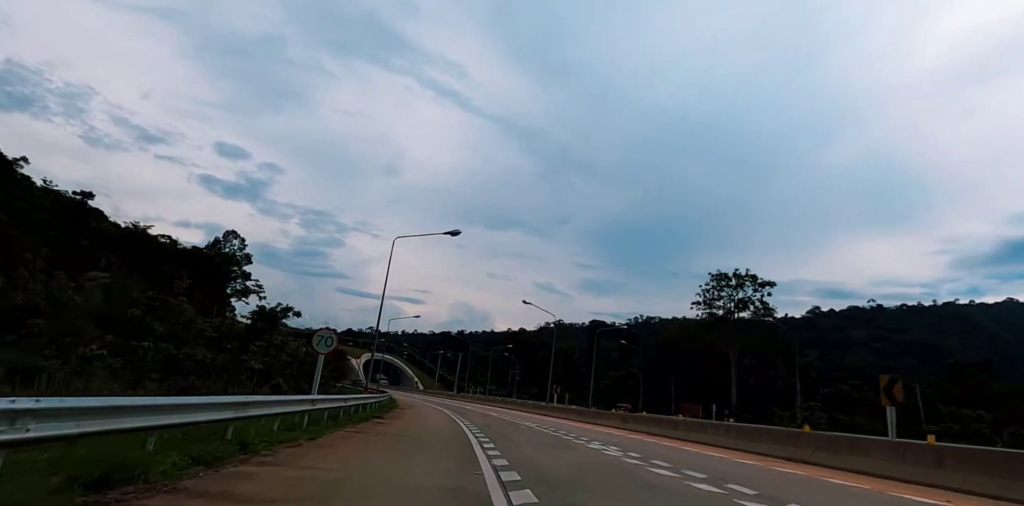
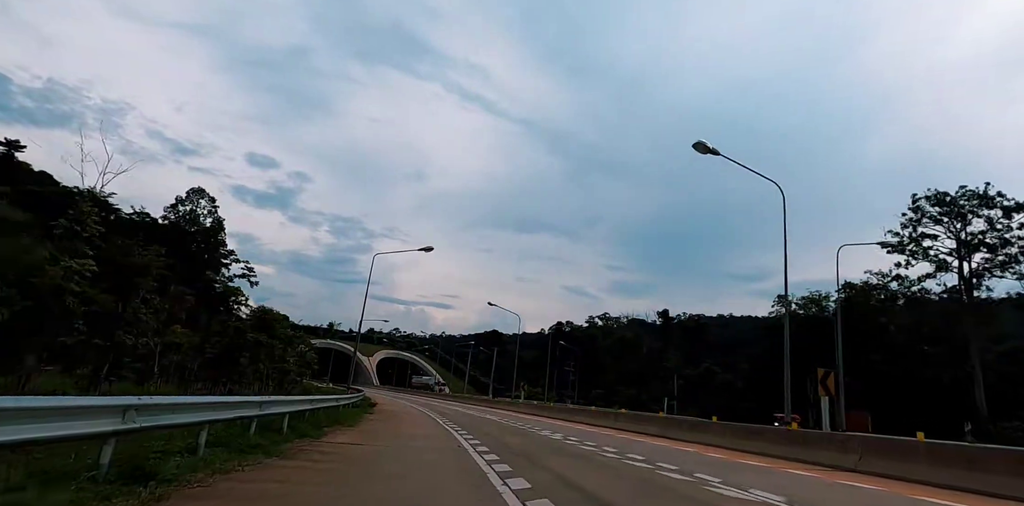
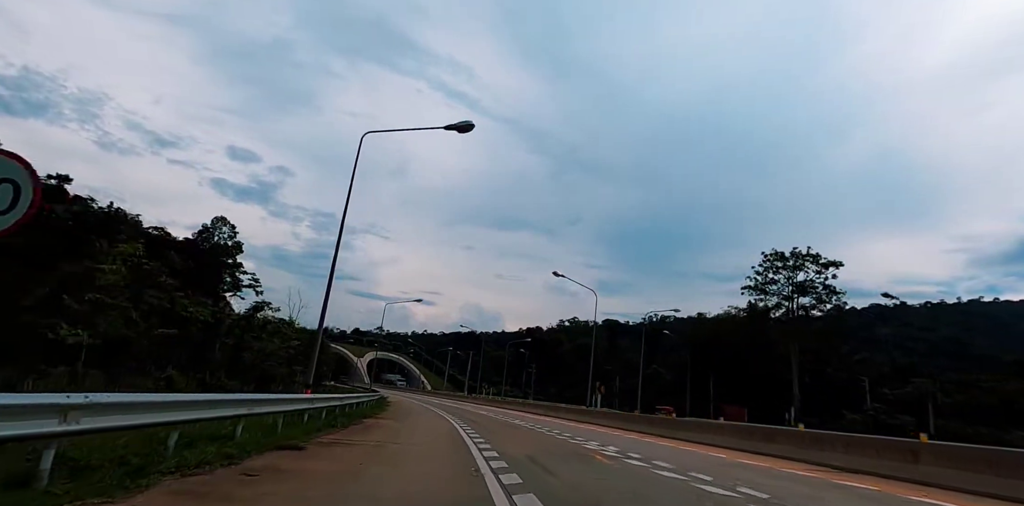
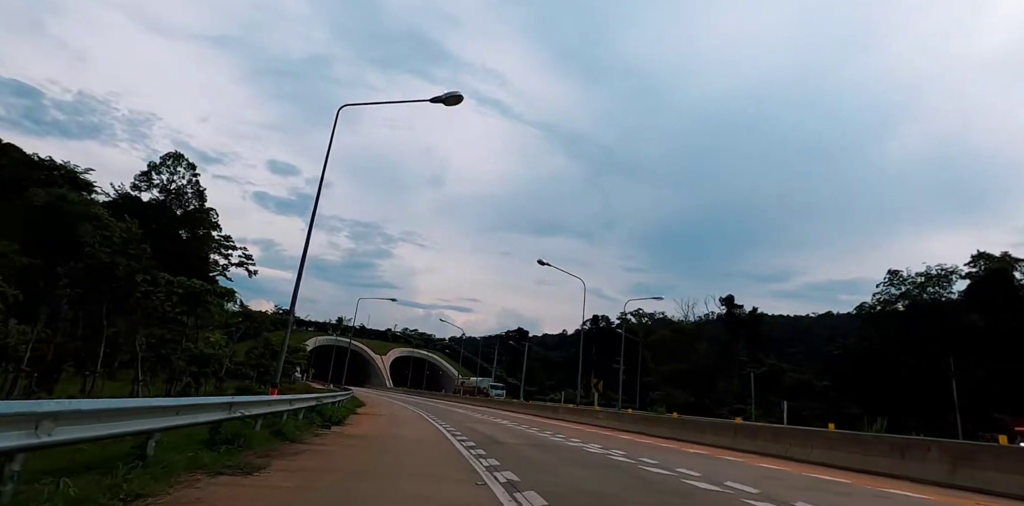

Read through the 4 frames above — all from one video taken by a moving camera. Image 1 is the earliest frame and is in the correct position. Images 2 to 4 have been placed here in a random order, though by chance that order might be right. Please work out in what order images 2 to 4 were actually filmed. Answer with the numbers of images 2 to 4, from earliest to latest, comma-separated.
3, 2, 4
